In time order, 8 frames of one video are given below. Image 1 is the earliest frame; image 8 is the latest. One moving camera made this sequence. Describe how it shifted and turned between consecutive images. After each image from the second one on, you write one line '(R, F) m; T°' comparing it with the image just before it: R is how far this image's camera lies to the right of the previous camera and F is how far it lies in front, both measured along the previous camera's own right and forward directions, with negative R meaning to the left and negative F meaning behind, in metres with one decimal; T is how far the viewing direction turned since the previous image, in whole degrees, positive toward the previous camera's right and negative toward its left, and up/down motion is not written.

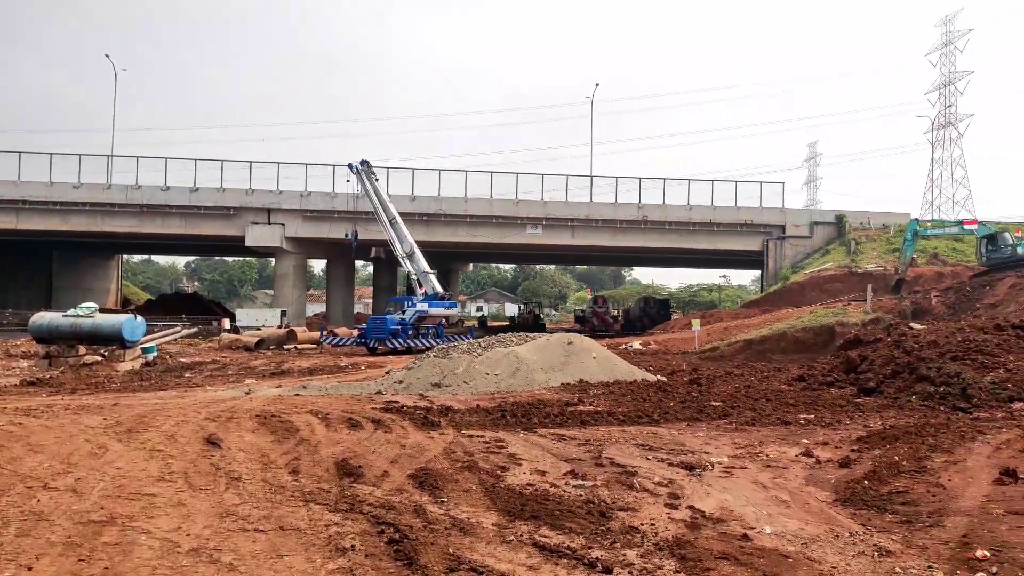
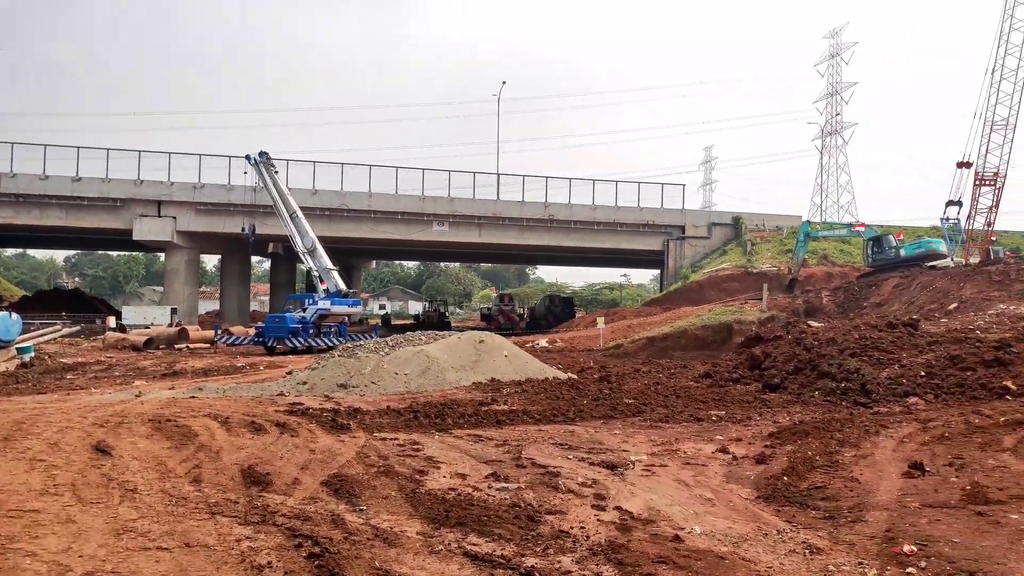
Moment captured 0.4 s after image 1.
(-0.1, +0.2) m; +7°
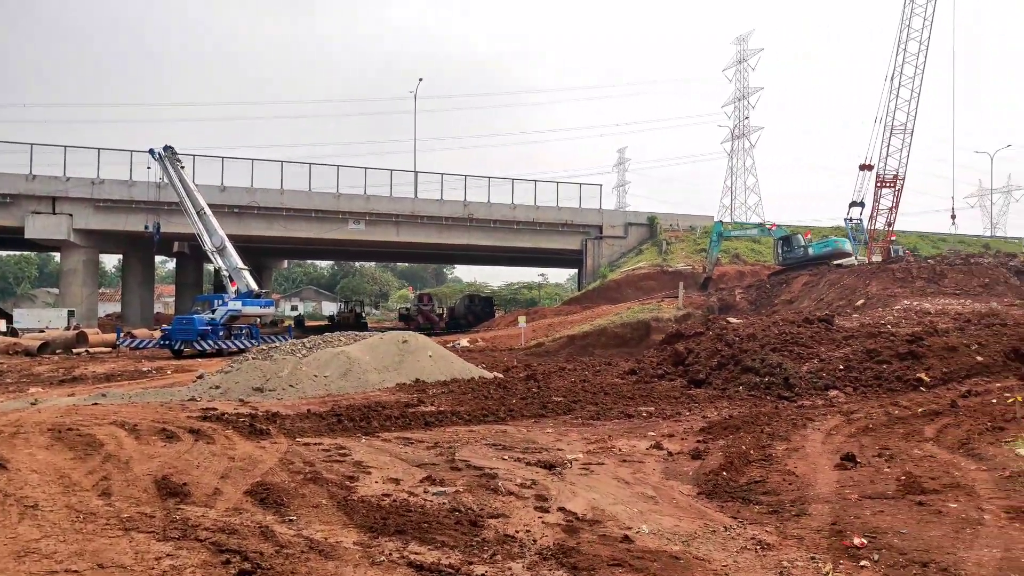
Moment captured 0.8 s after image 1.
(-0.1, +0.2) m; +6°
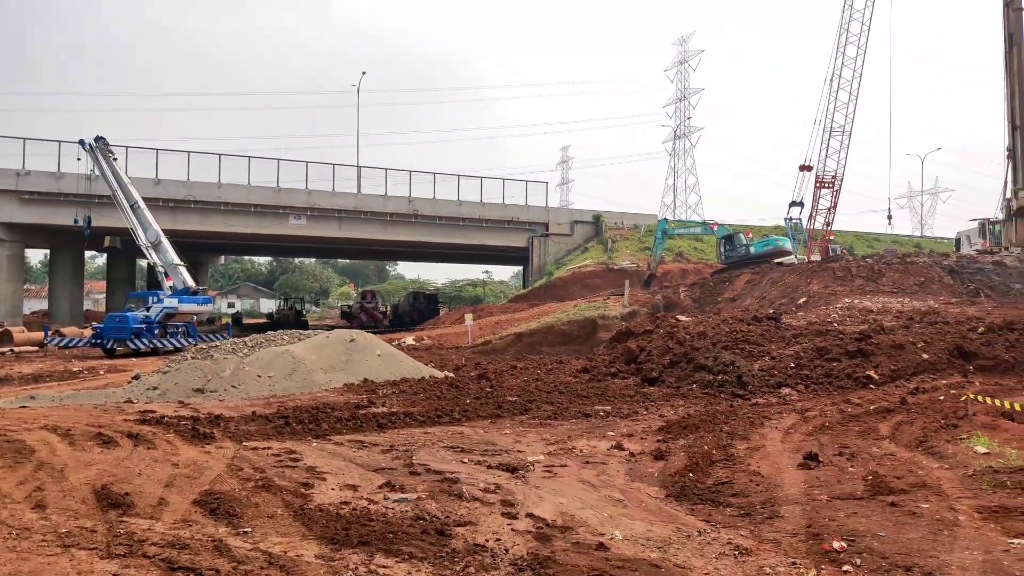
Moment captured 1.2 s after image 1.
(-0.2, +0.2) m; +4°
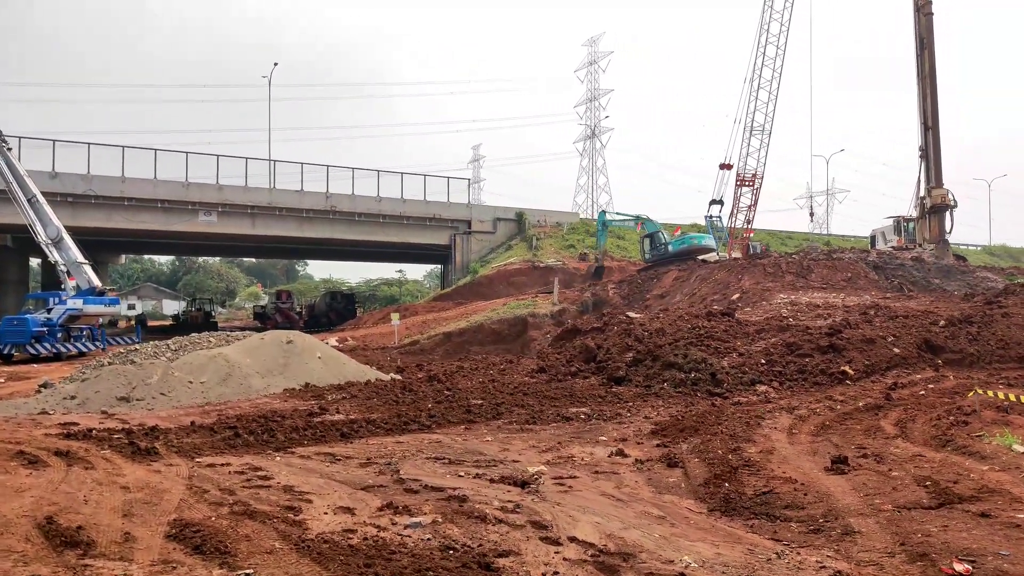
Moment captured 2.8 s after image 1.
(-0.8, +0.8) m; +6°
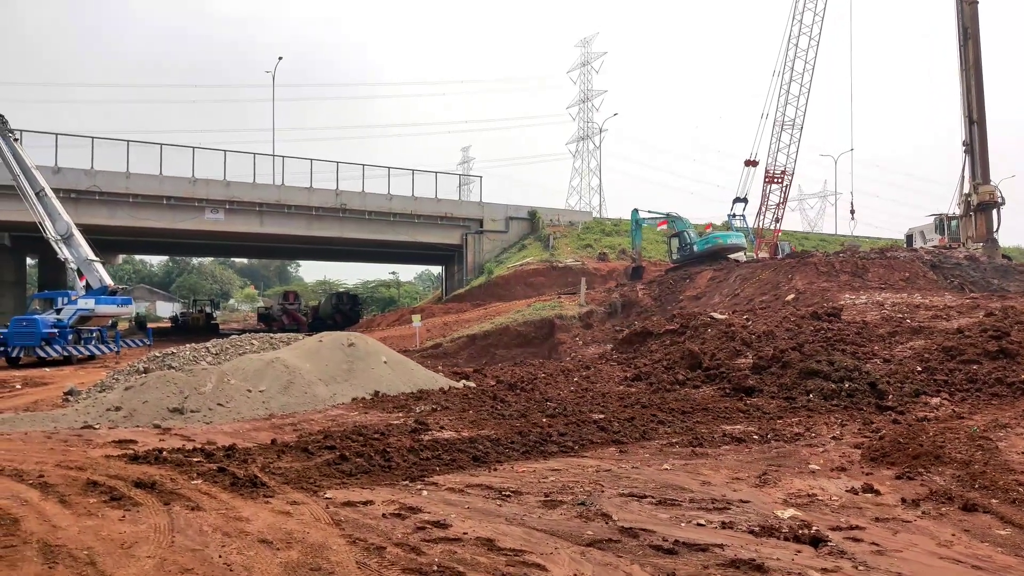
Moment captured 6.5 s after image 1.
(-1.7, +1.6) m; +1°
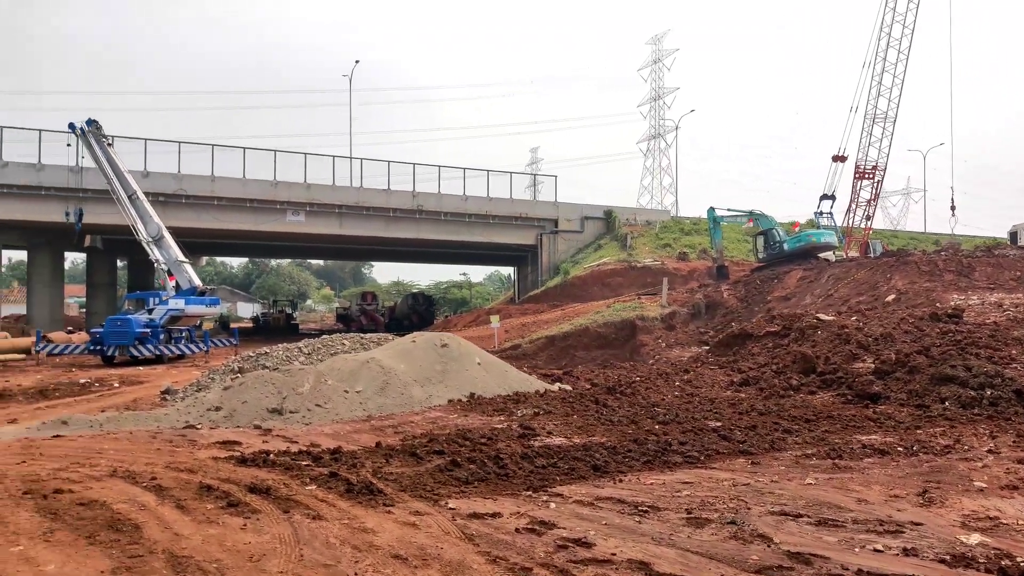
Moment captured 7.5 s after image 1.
(-0.5, +0.4) m; -5°
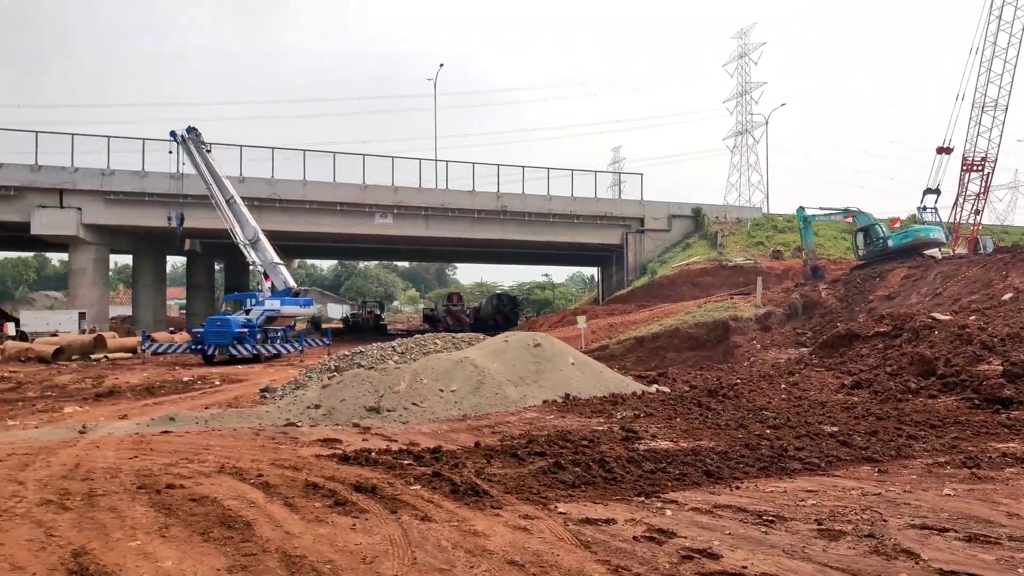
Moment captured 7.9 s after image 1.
(-0.2, +0.2) m; -6°
